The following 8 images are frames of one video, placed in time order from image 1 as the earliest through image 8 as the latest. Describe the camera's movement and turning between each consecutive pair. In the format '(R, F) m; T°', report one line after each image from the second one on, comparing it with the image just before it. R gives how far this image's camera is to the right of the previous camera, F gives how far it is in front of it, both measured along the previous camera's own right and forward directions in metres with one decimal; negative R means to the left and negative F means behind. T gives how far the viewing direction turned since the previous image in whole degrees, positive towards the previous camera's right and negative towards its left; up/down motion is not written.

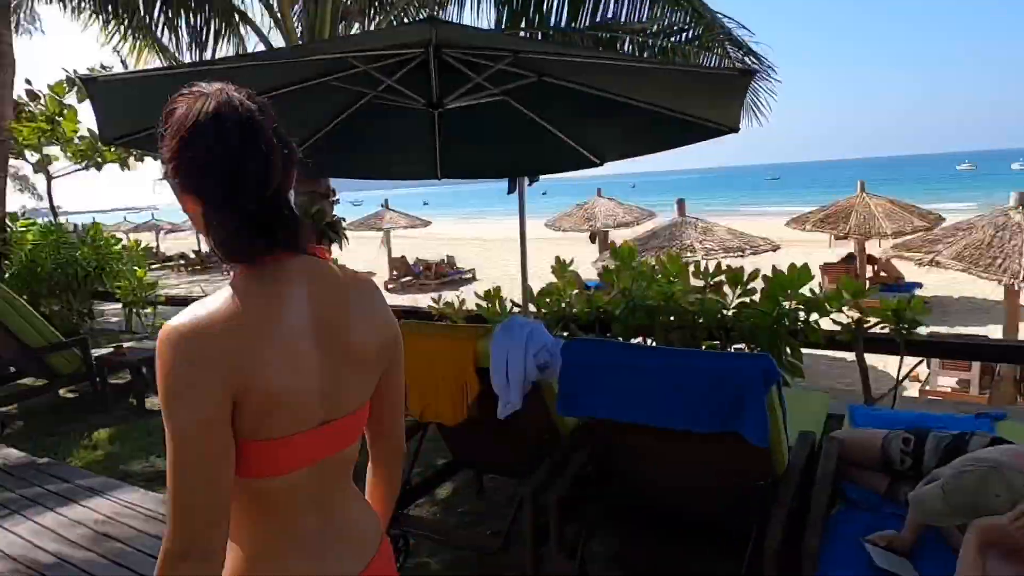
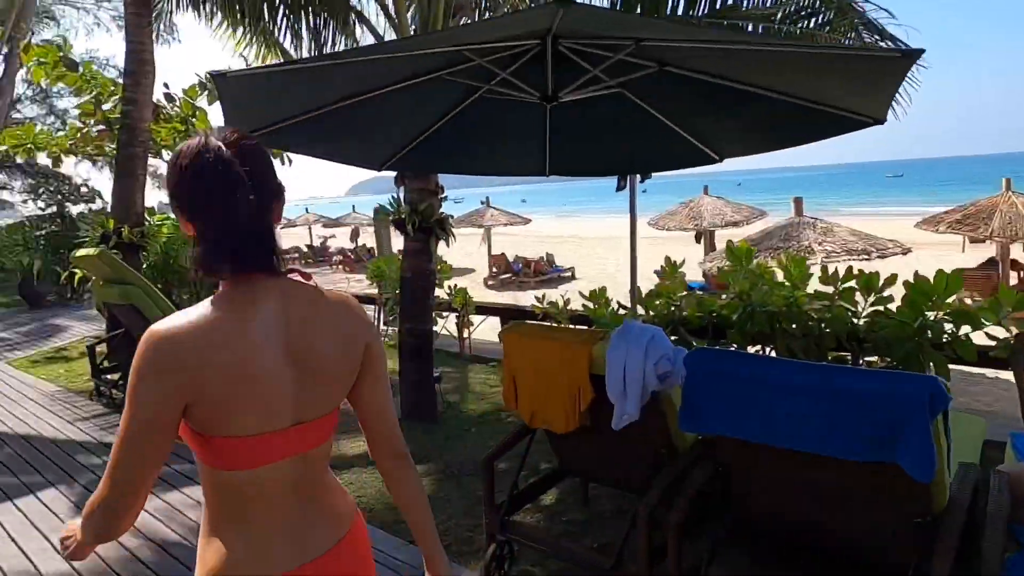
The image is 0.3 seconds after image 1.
(-0.1, +0.1) m; -8°
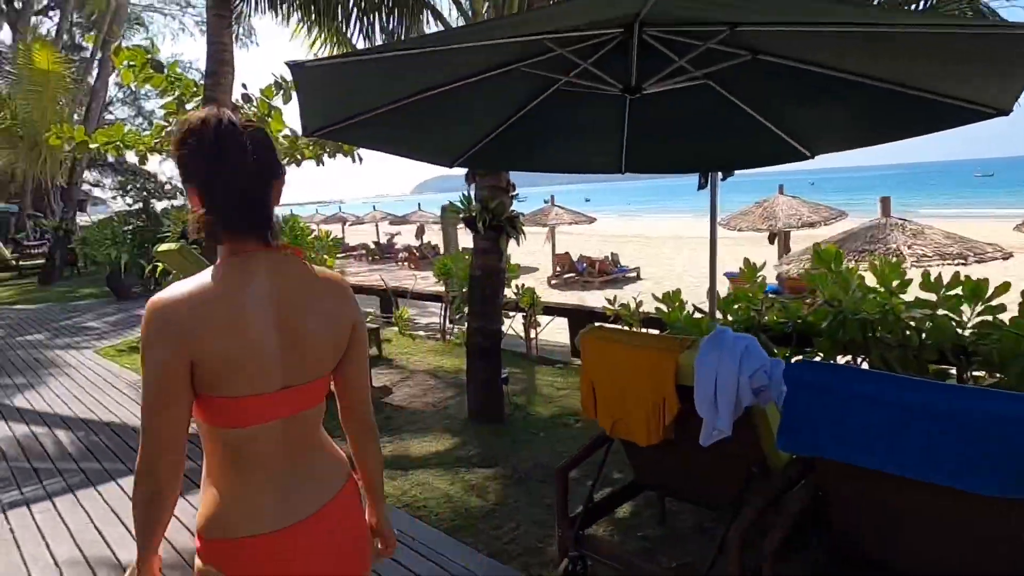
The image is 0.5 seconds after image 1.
(-0.1, +0.1) m; -5°
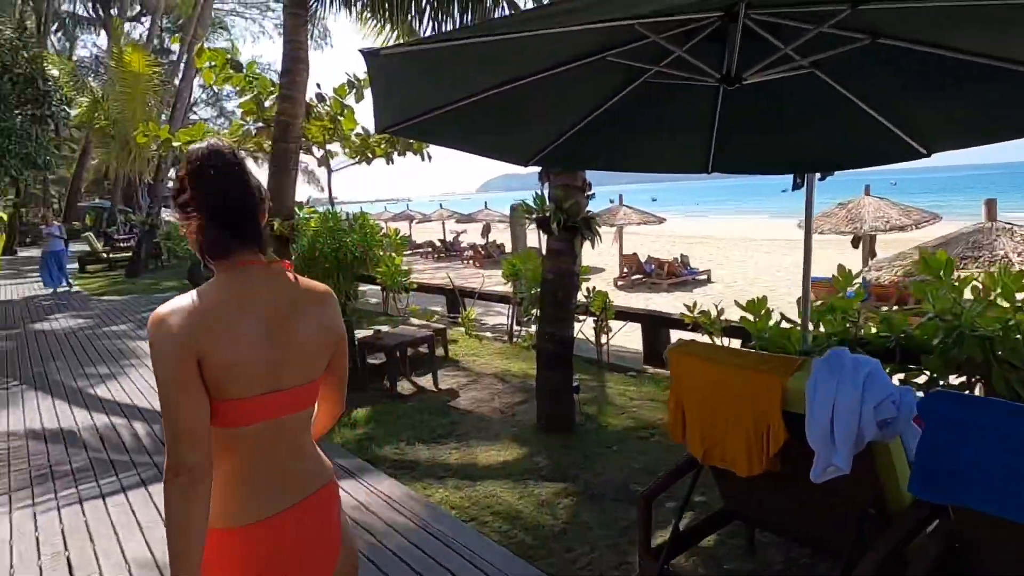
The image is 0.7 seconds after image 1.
(-0.1, +0.2) m; -5°
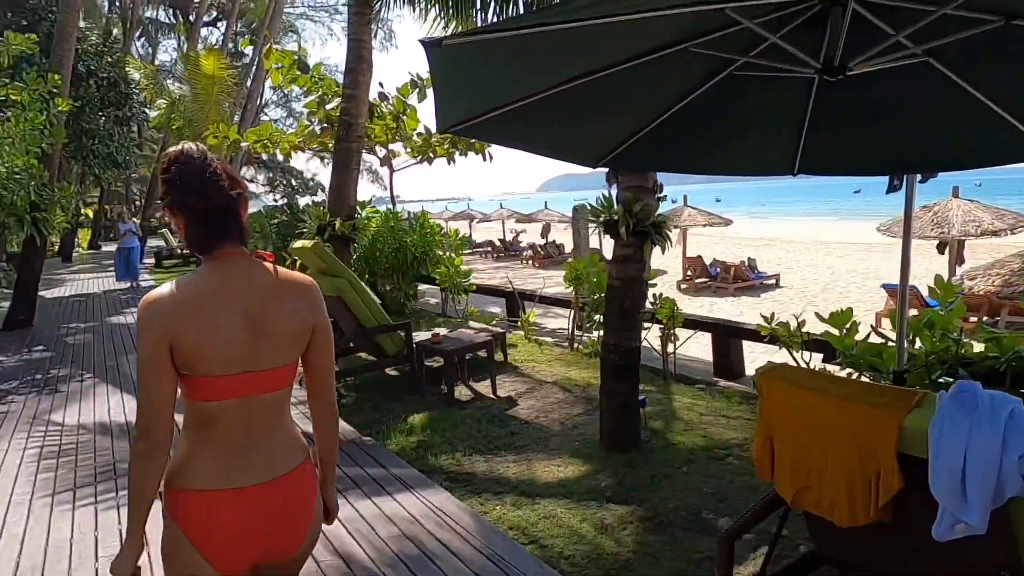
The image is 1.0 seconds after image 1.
(0.0, +0.2) m; -5°
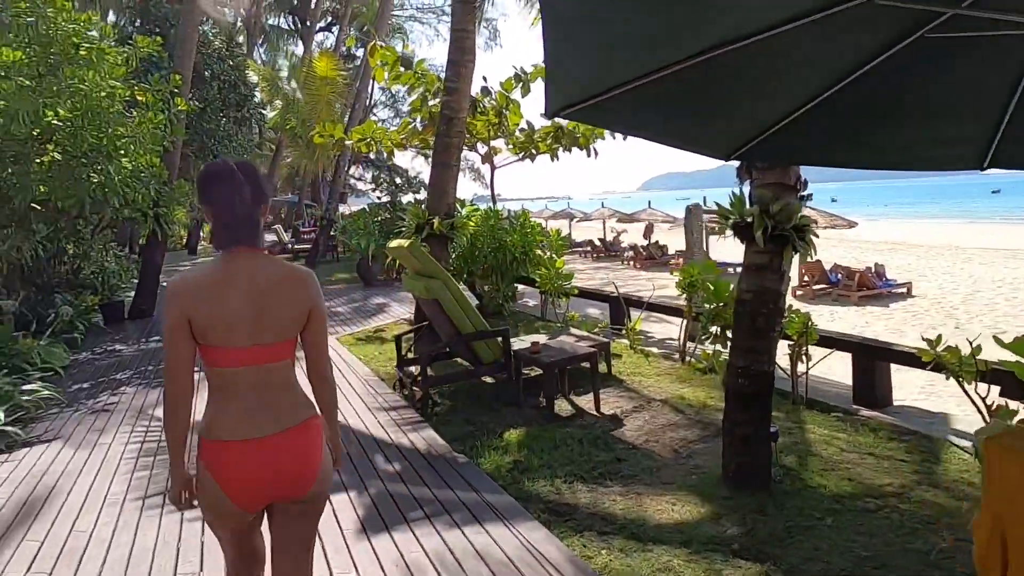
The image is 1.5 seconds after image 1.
(-0.1, +0.4) m; -8°
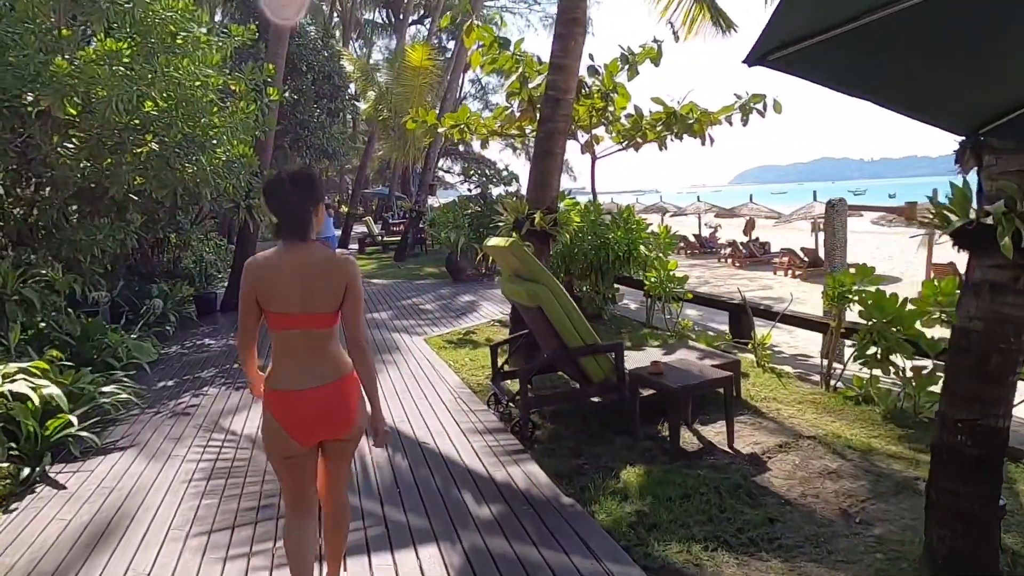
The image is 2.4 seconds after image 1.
(-0.2, +0.7) m; -7°
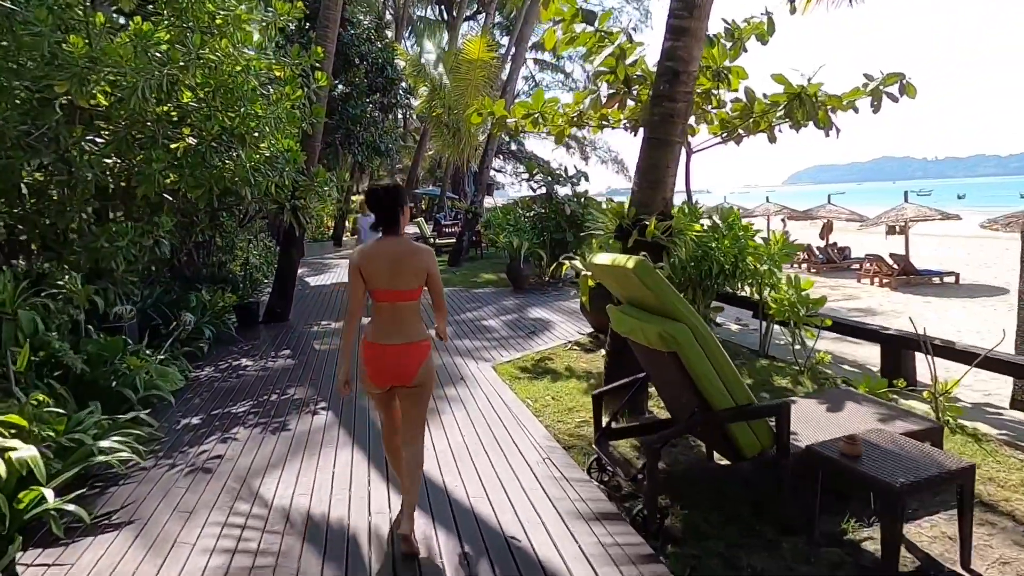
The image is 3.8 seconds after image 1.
(-0.4, +1.2) m; -4°
